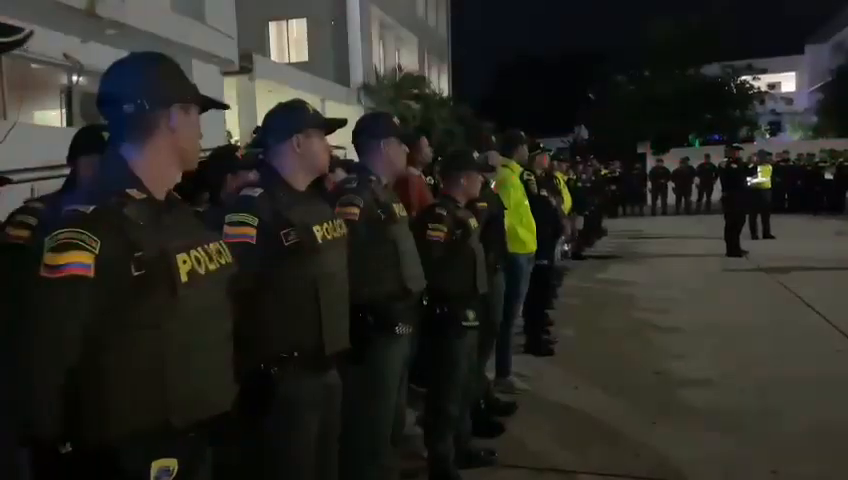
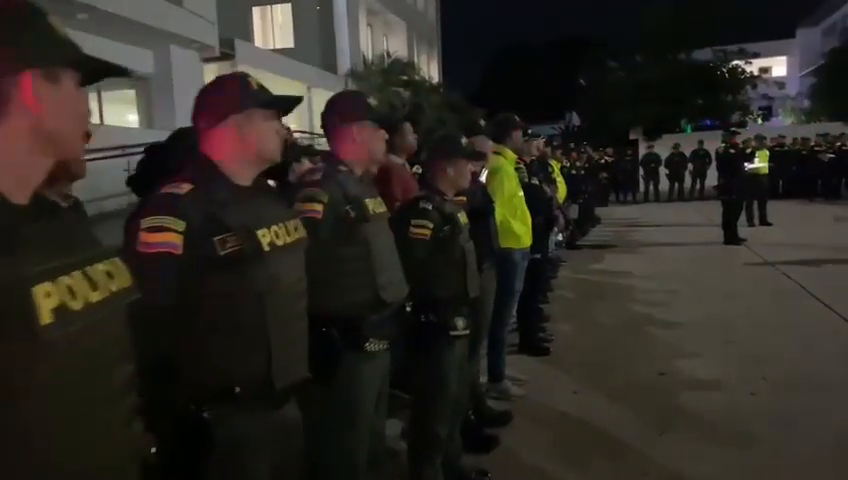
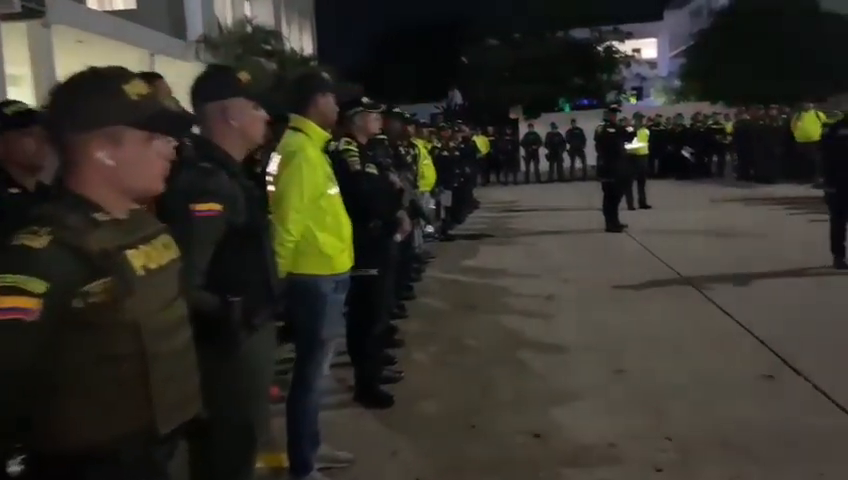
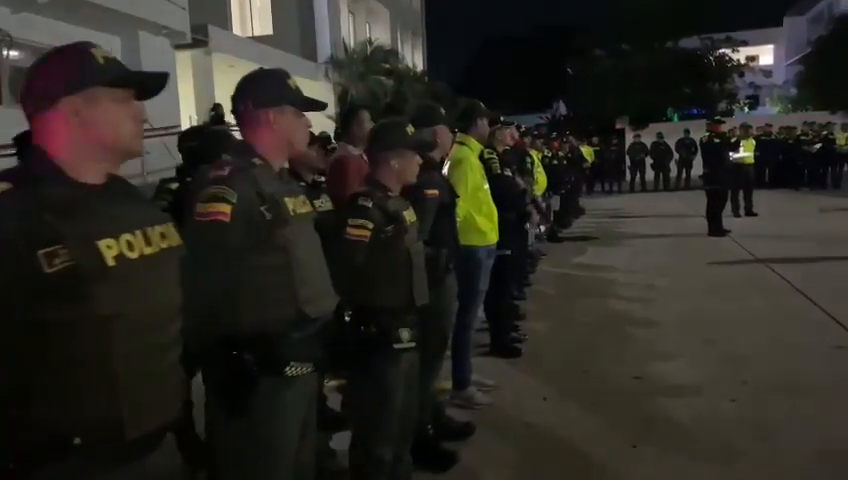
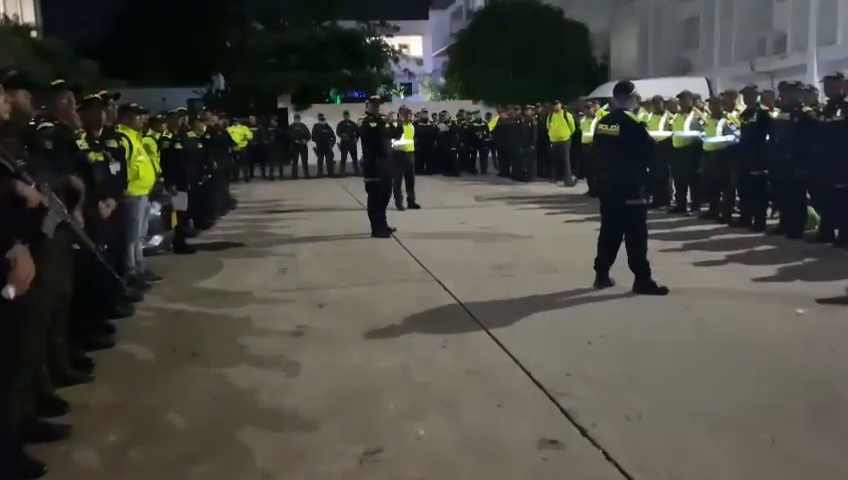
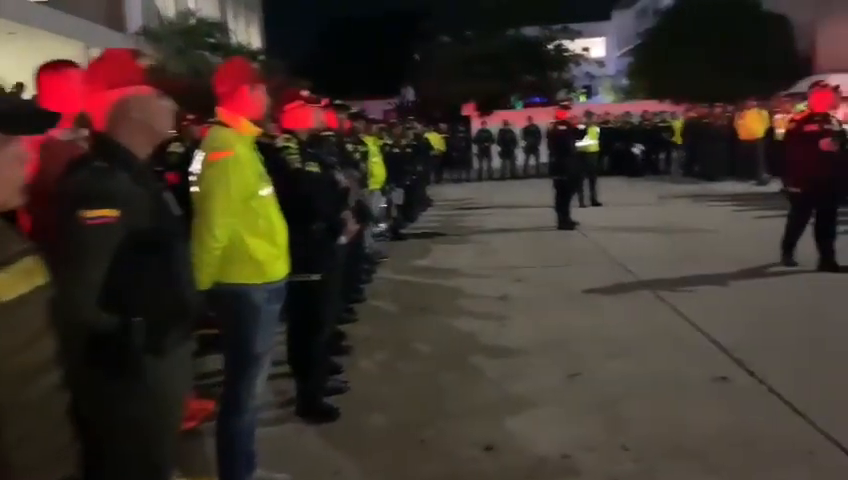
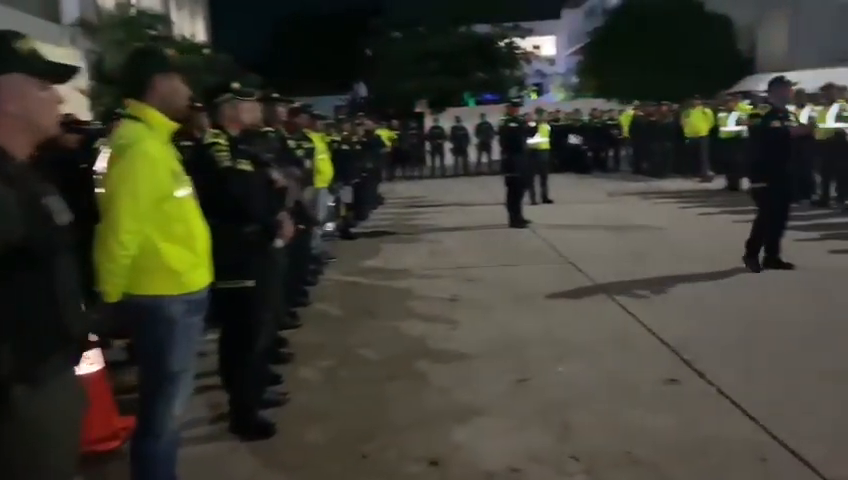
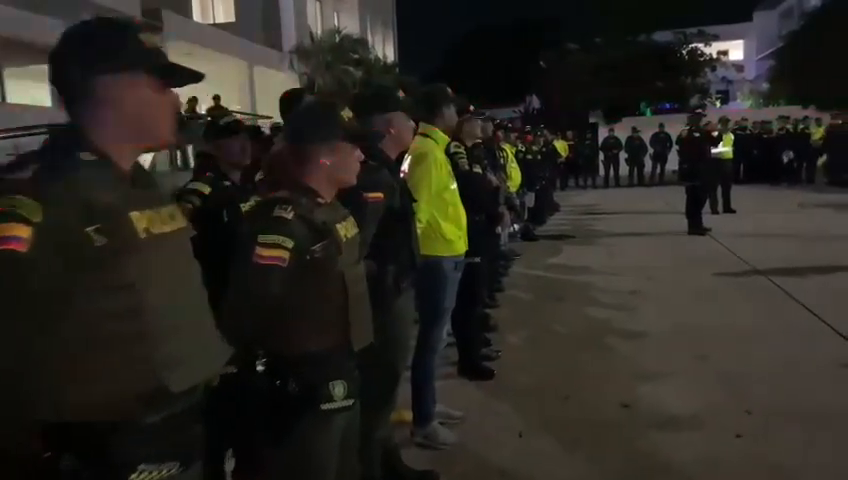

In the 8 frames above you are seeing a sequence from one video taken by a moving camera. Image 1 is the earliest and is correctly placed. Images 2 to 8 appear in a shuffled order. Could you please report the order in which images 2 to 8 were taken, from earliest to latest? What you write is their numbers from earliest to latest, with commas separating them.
2, 4, 8, 3, 6, 7, 5
